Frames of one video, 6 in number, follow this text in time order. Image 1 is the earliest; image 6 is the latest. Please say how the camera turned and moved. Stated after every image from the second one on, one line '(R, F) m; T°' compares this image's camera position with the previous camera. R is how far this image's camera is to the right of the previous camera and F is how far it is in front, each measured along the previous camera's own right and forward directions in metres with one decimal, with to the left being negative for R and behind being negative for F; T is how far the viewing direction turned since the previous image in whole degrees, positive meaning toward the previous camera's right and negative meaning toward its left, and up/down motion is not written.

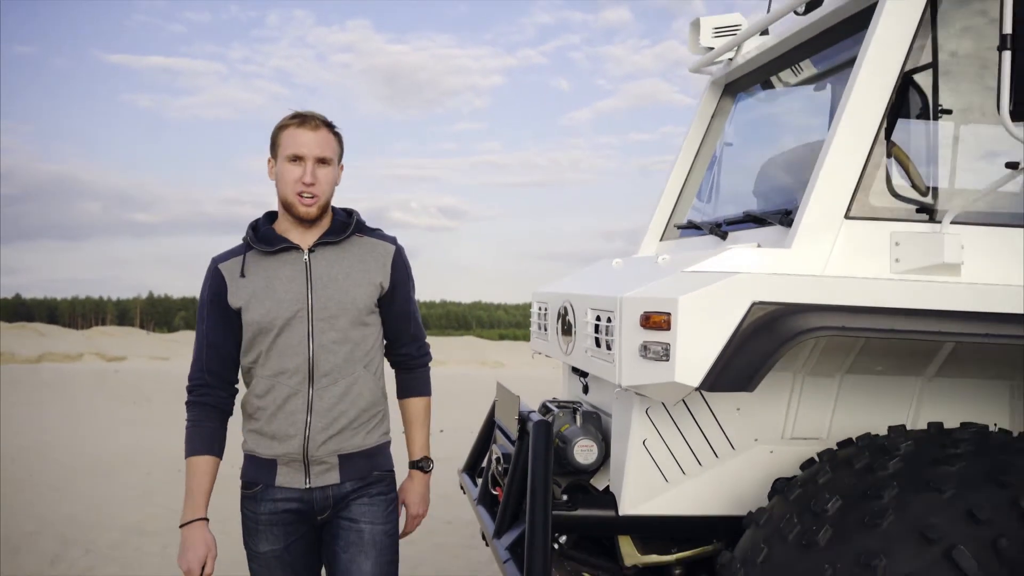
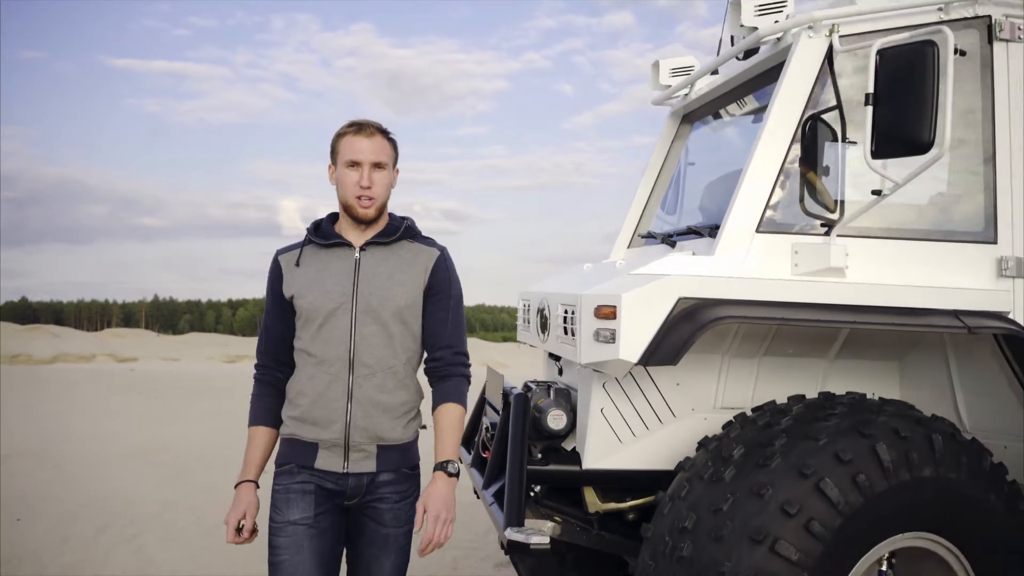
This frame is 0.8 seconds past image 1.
(+0.1, -0.6) m; 0°
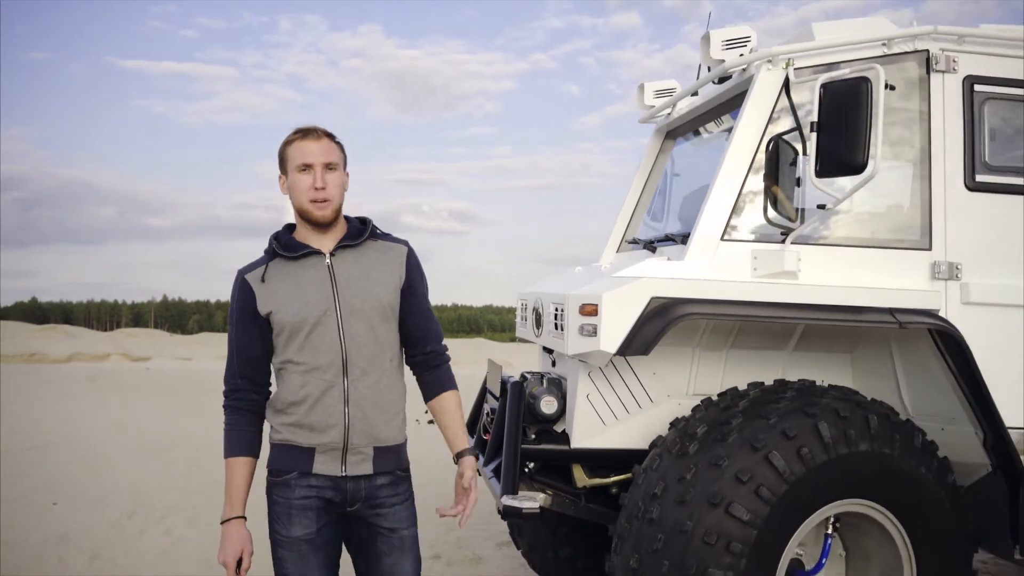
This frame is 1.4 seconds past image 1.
(0.0, -0.4) m; -1°
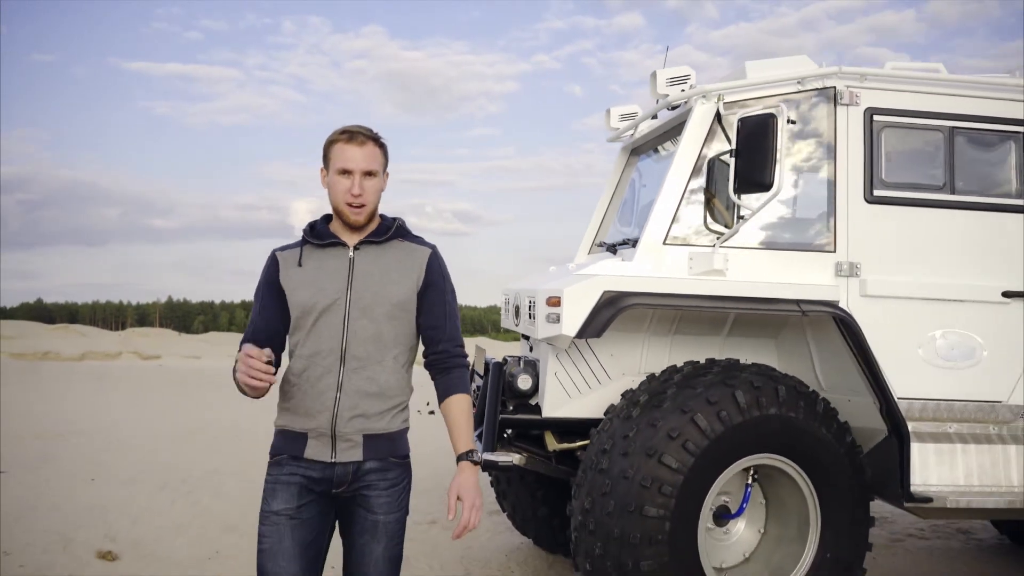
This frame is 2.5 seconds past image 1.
(+0.1, -0.7) m; 0°
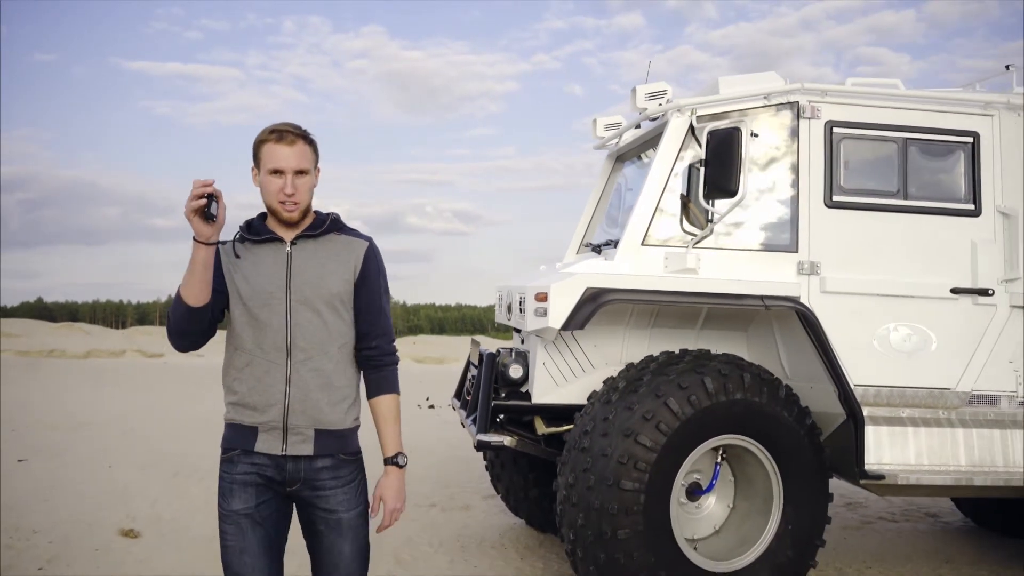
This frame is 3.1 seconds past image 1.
(0.0, -0.4) m; 0°
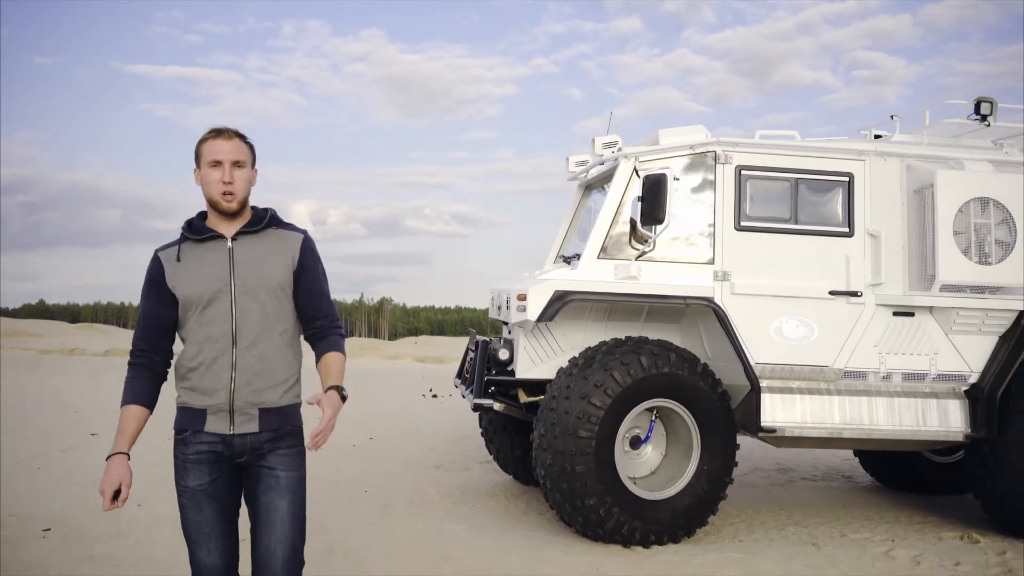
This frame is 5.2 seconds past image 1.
(+0.1, -1.4) m; 0°
